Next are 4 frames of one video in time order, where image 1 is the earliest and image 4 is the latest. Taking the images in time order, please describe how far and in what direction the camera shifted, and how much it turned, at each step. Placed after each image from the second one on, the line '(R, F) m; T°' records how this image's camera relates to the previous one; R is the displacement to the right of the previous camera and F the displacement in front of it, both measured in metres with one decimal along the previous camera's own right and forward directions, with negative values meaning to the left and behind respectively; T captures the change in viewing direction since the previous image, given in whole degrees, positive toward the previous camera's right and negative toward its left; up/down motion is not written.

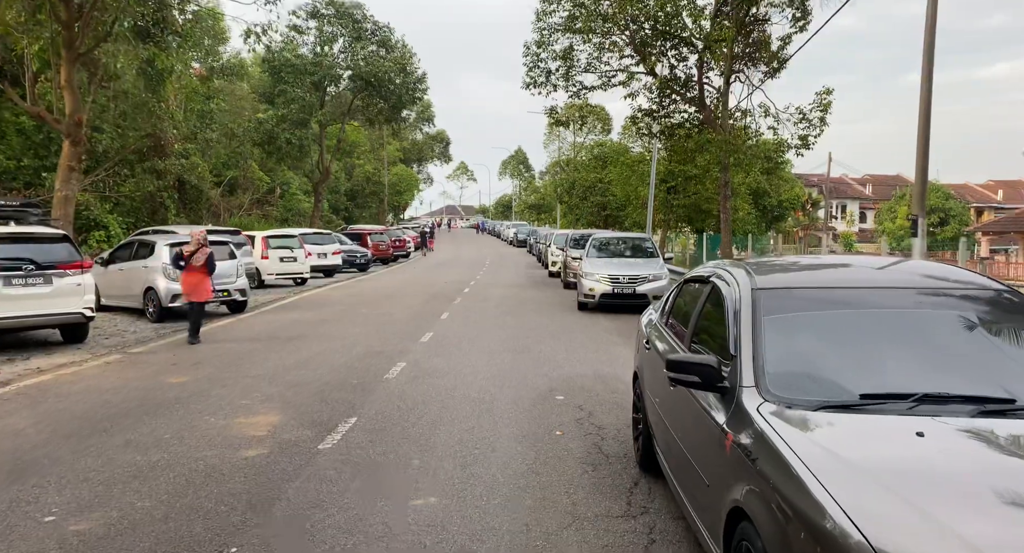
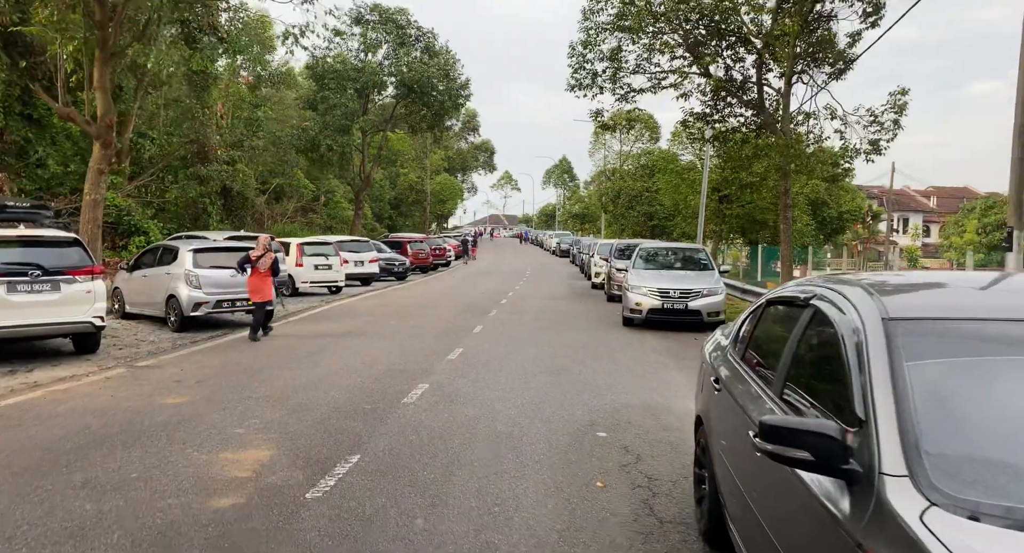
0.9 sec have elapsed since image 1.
(+0.1, +1.1) m; -4°
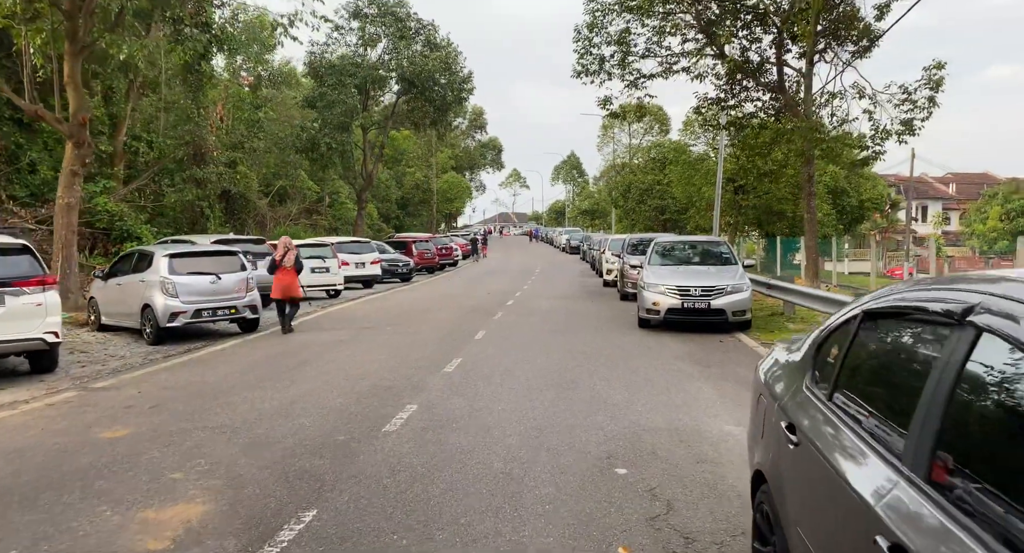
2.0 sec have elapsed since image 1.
(+0.1, +1.2) m; -1°
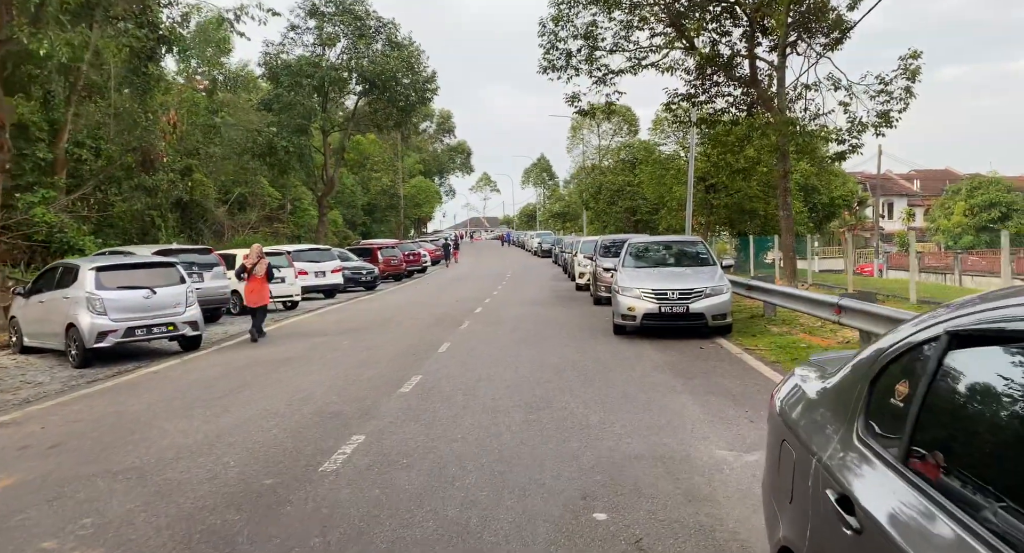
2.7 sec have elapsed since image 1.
(+0.1, +0.9) m; +2°
